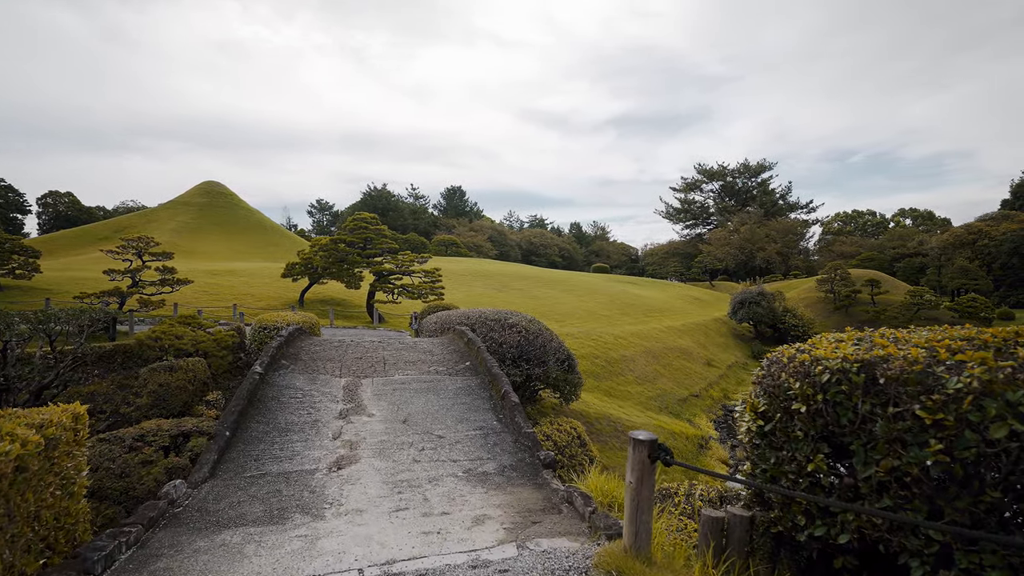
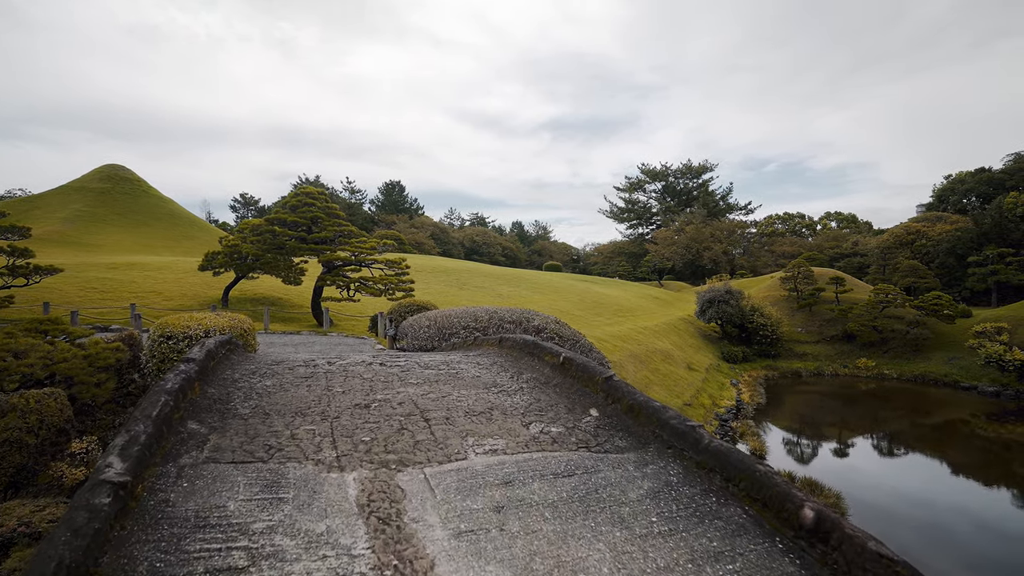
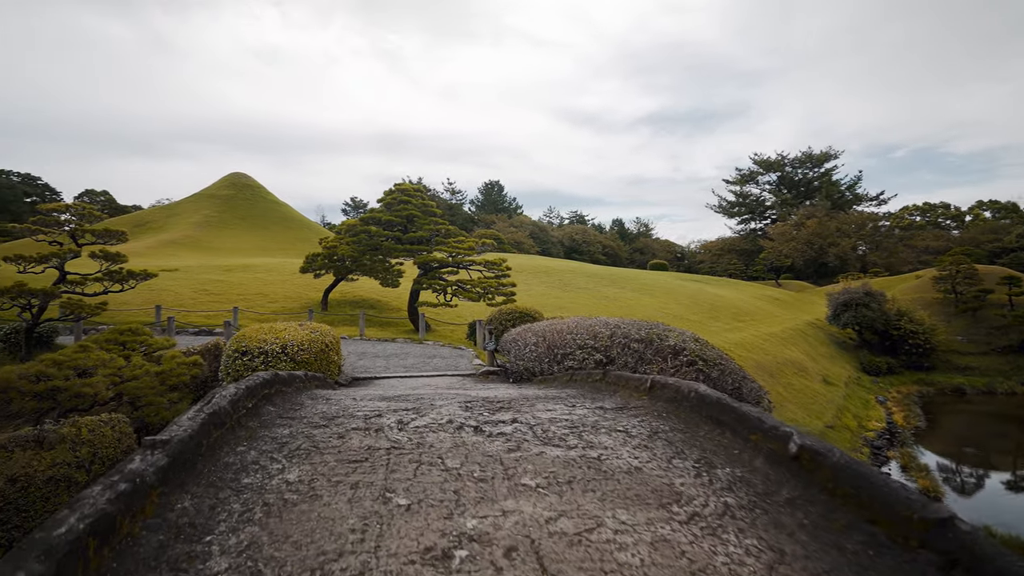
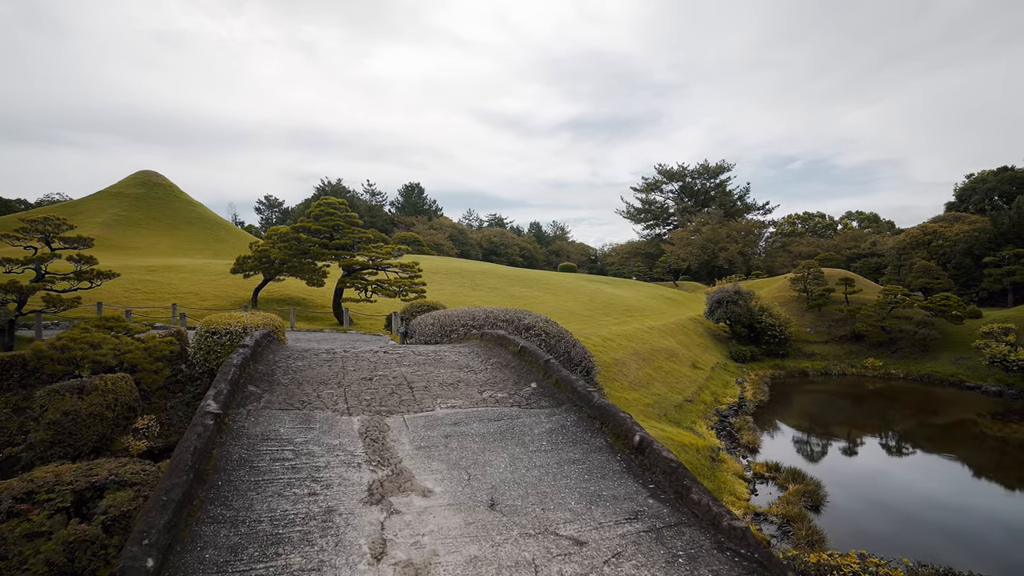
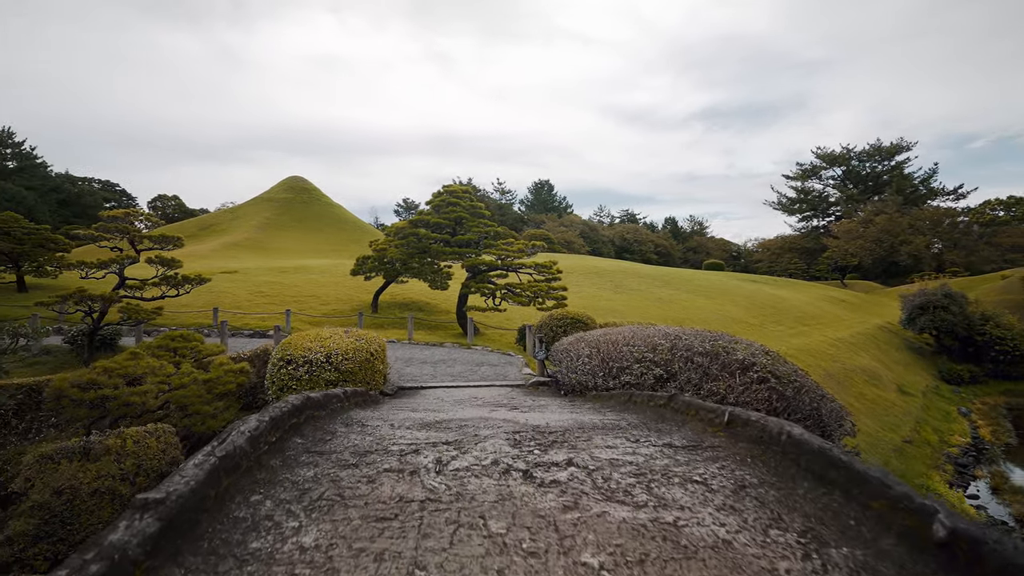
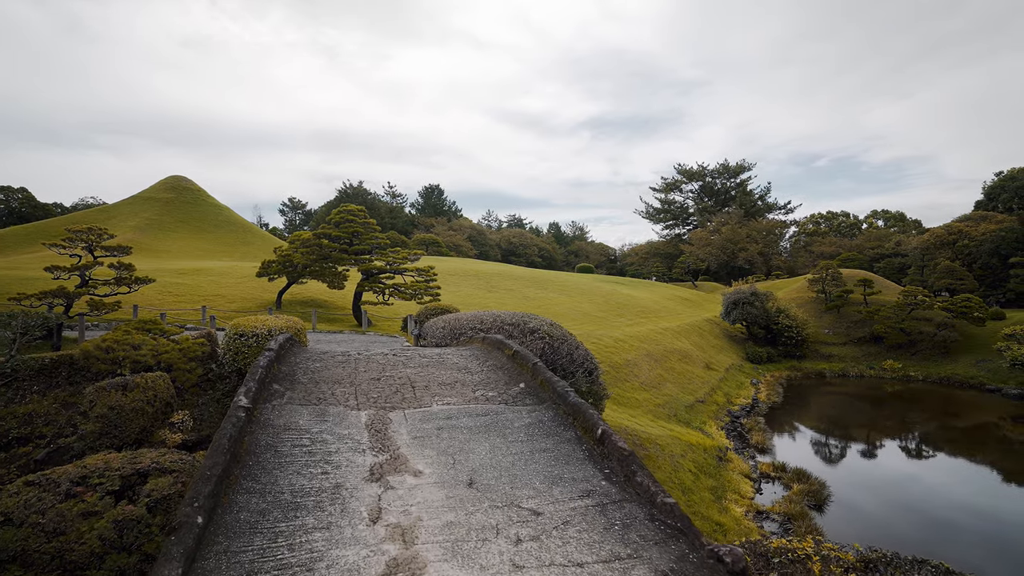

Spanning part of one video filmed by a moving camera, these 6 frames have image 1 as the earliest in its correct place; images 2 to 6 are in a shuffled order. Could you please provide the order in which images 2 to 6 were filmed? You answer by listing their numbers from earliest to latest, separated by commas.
6, 4, 2, 3, 5
